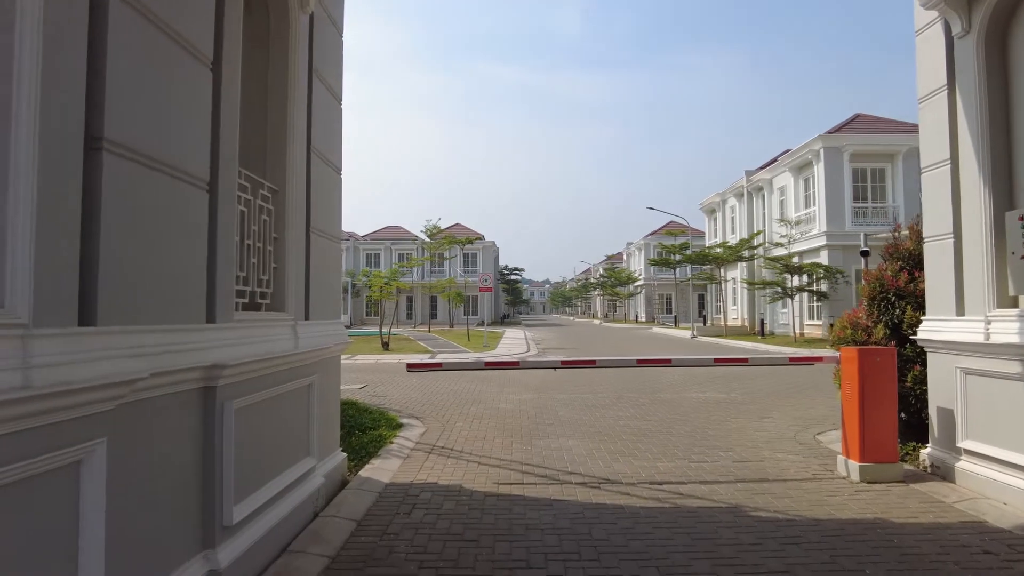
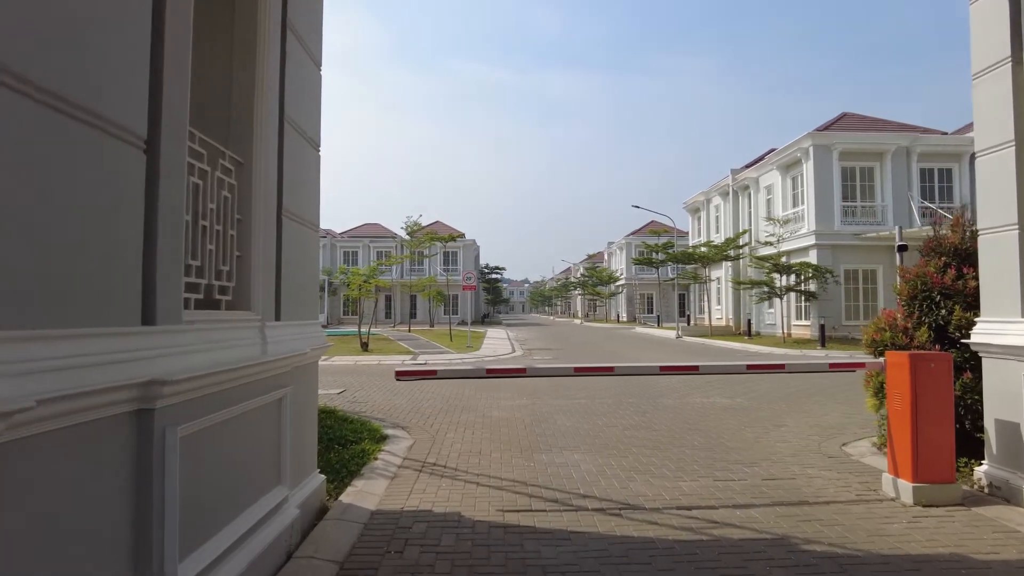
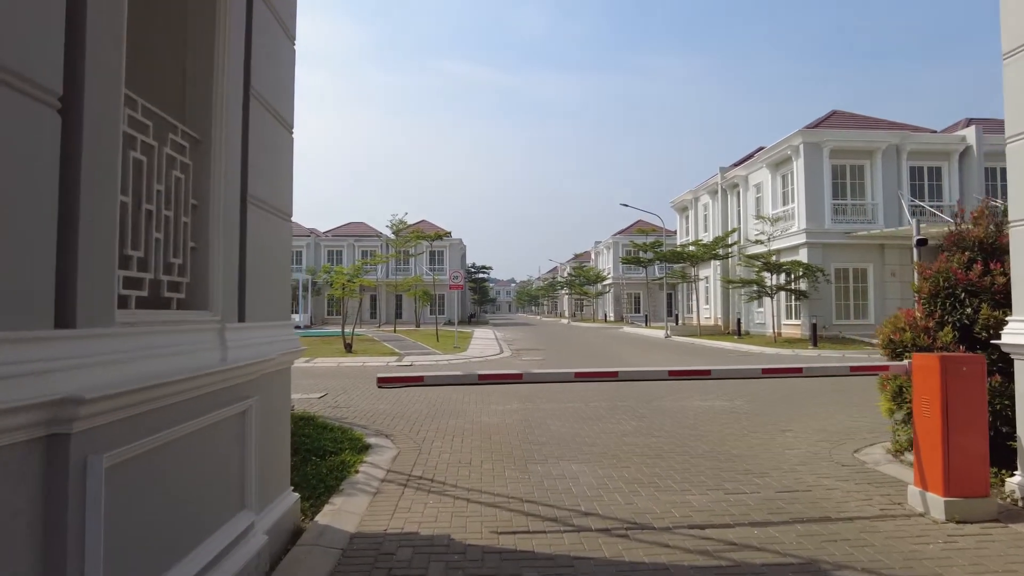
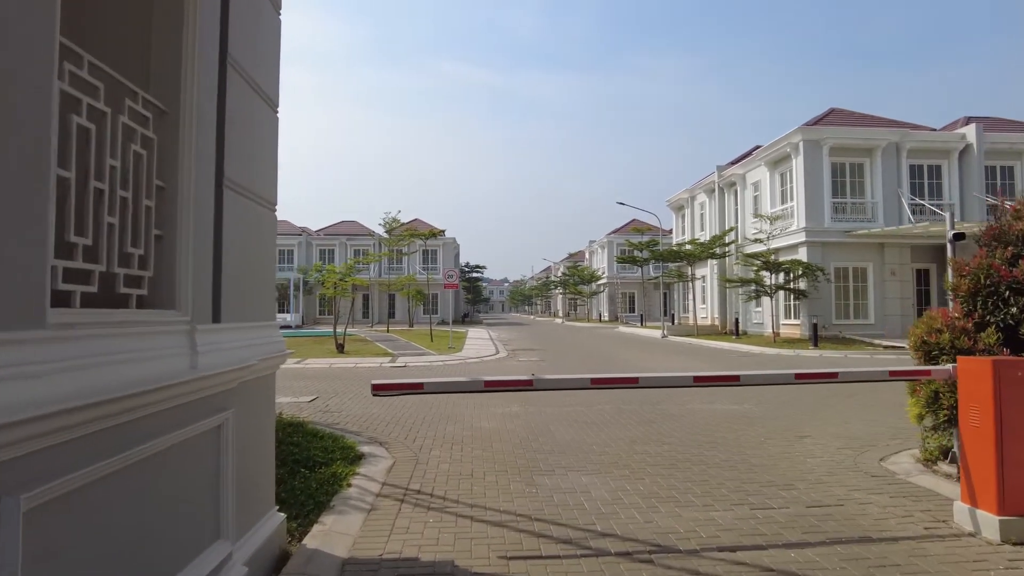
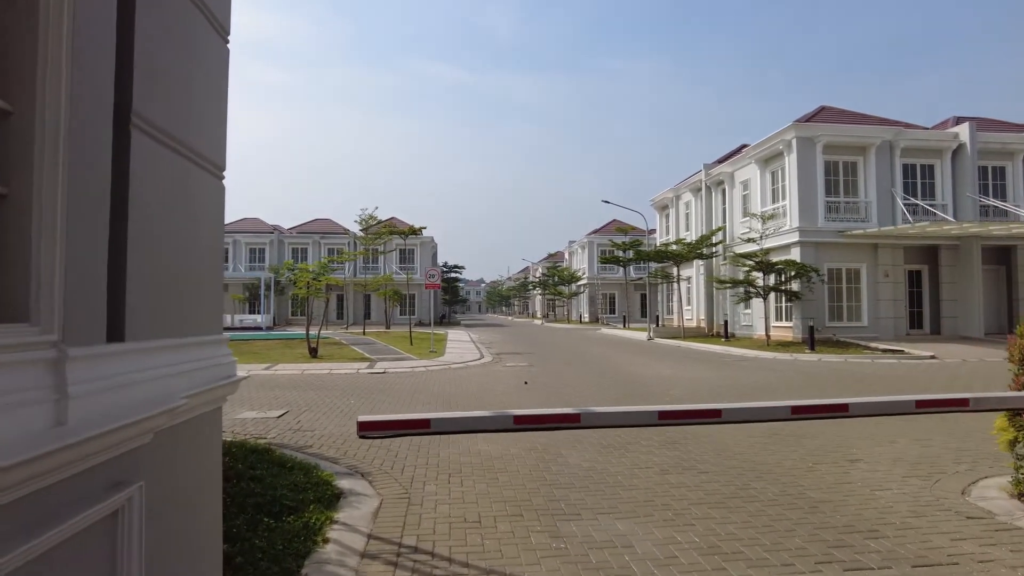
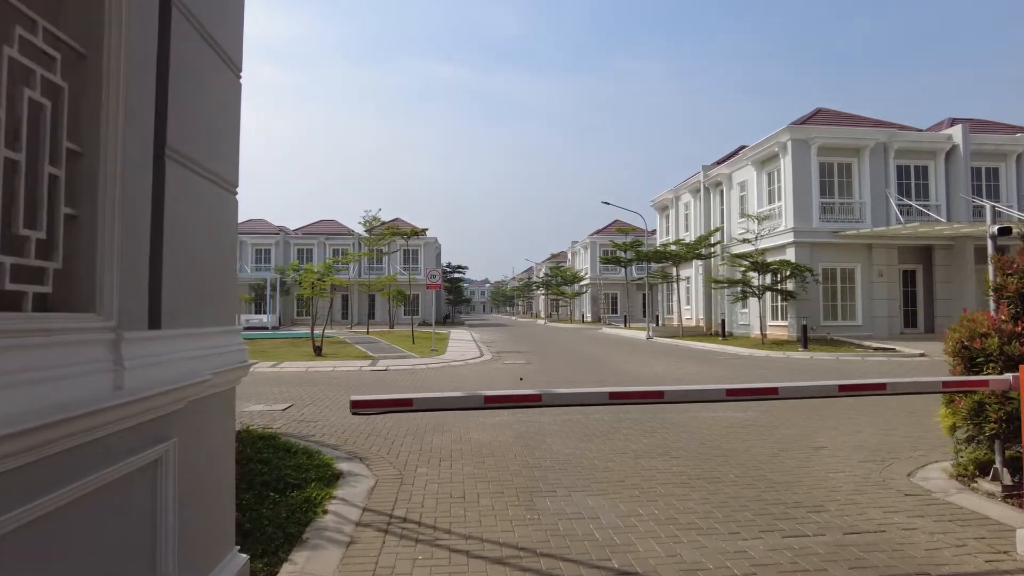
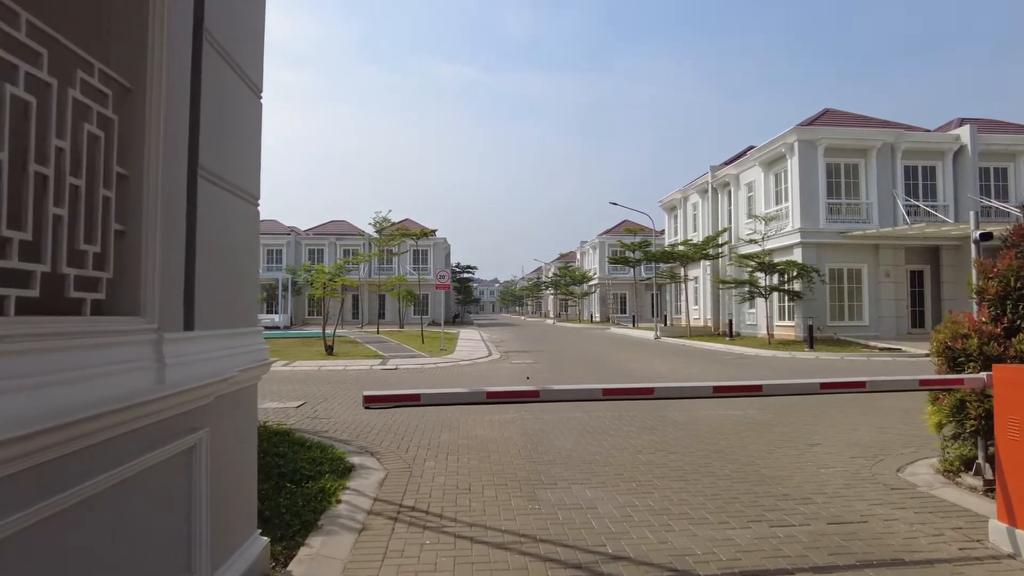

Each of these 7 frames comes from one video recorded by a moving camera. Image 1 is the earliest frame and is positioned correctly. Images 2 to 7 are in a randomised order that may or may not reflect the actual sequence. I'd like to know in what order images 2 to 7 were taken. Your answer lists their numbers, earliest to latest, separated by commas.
2, 3, 4, 7, 6, 5
